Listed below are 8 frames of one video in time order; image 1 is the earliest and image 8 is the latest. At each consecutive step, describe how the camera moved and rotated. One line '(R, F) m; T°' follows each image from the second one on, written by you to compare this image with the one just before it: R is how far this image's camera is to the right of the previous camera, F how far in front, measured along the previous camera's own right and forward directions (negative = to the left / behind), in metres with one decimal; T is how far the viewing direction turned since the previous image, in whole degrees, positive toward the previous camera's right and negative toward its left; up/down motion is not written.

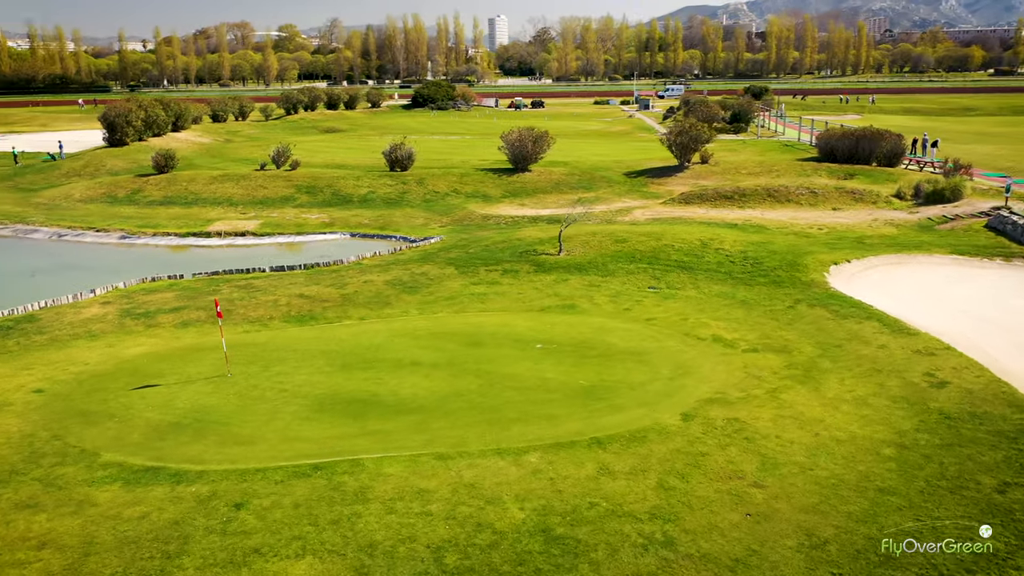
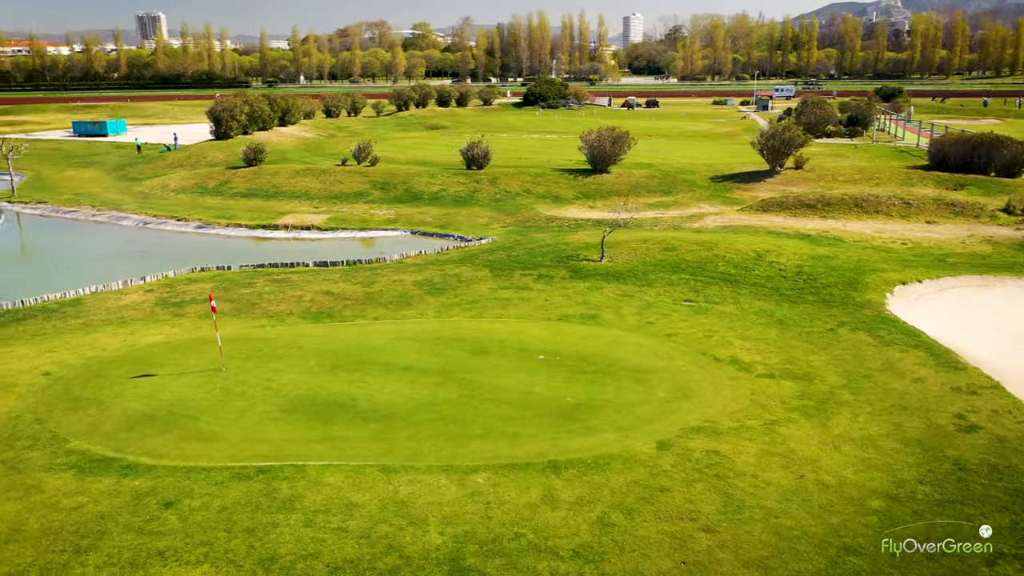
(+2.9, +1.1) m; -9°
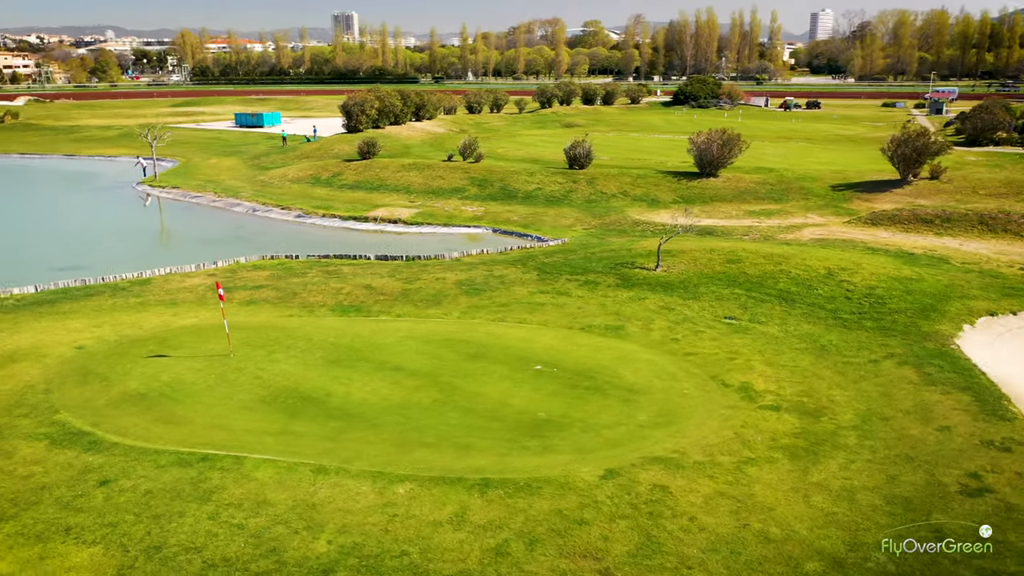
(+3.8, +1.1) m; -11°
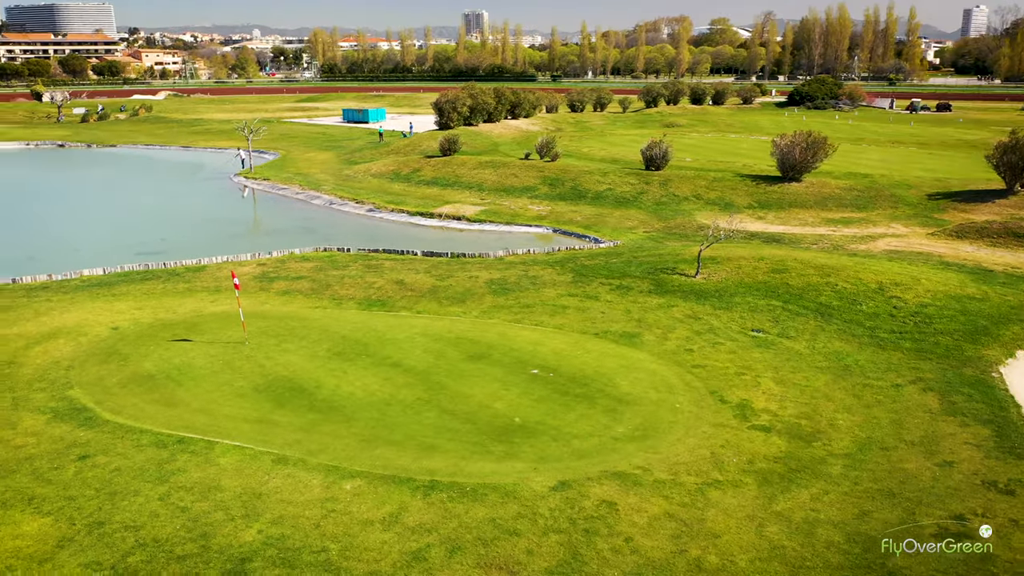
(+2.7, +0.5) m; -8°
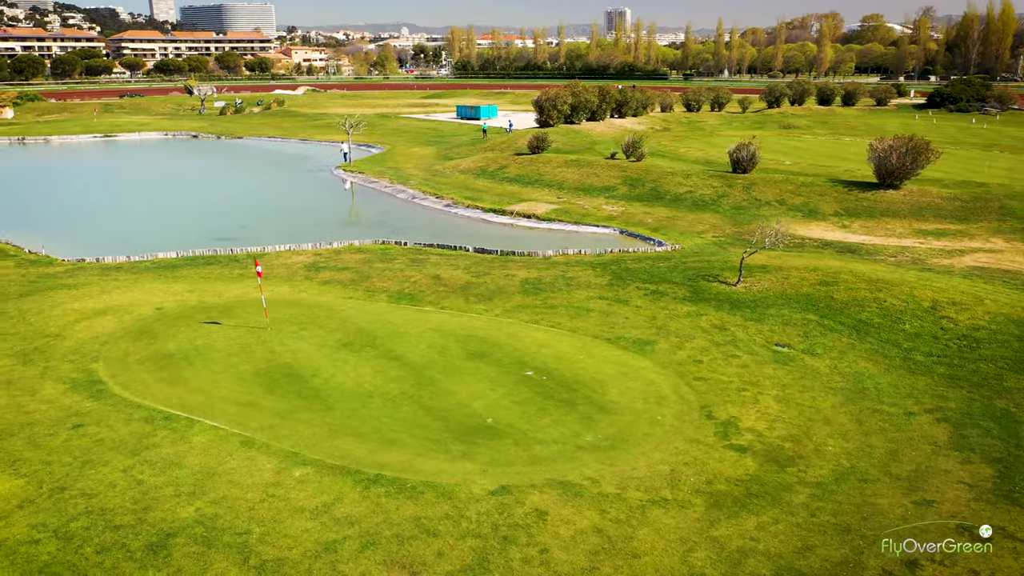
(+3.0, +0.4) m; -9°
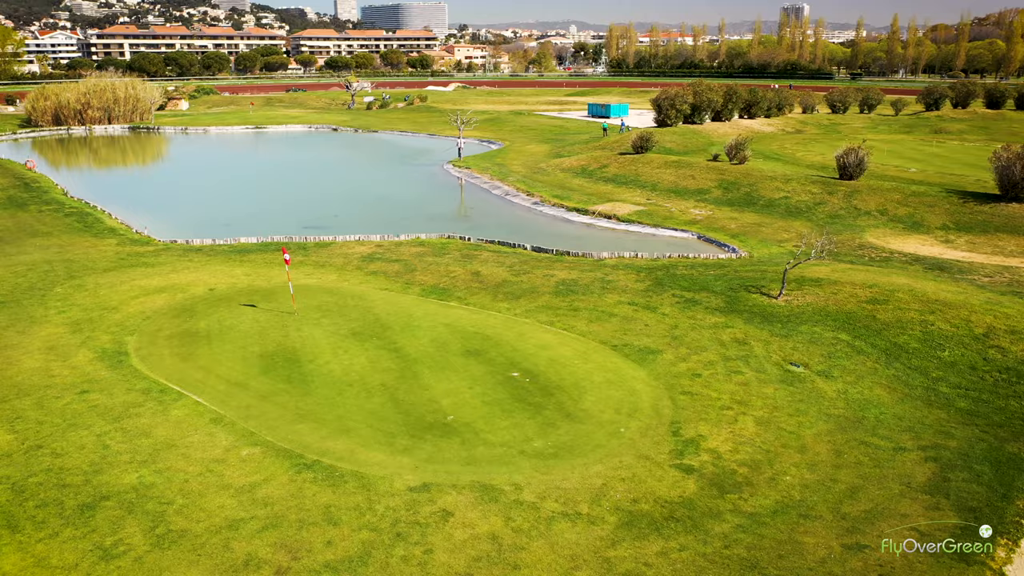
(+3.7, +0.5) m; -11°
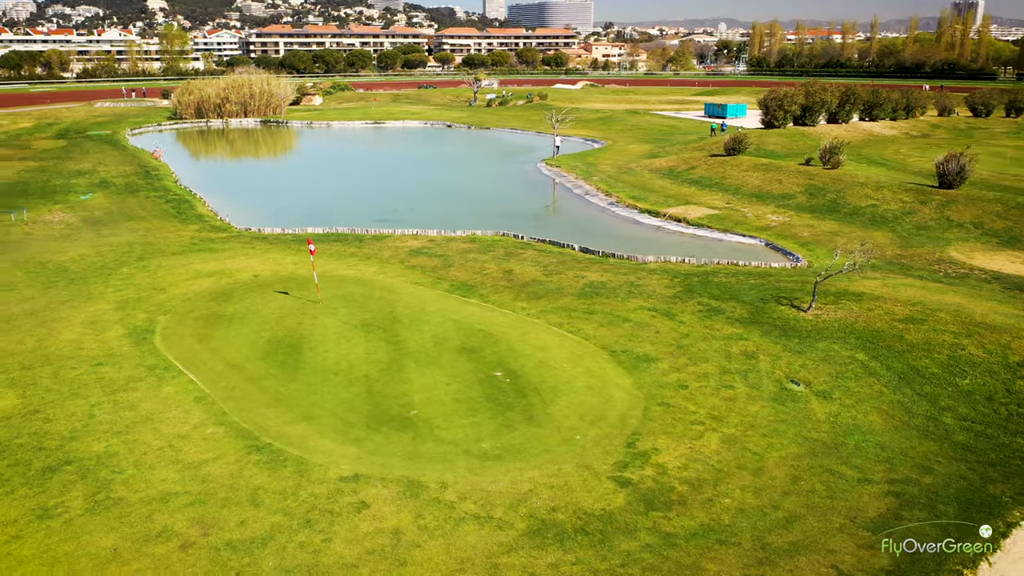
(+3.3, +0.4) m; -9°
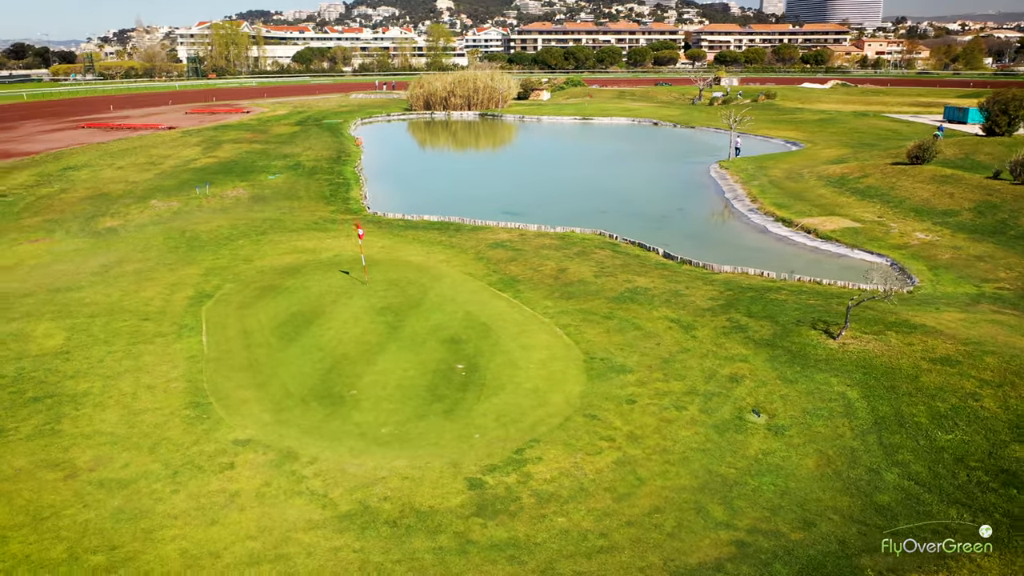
(+6.2, +1.0) m; -17°
